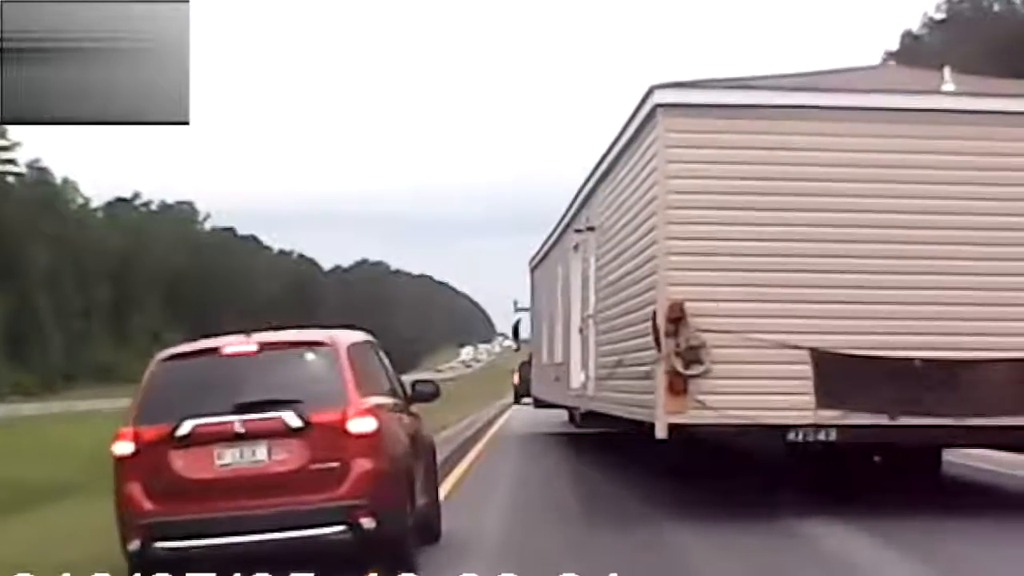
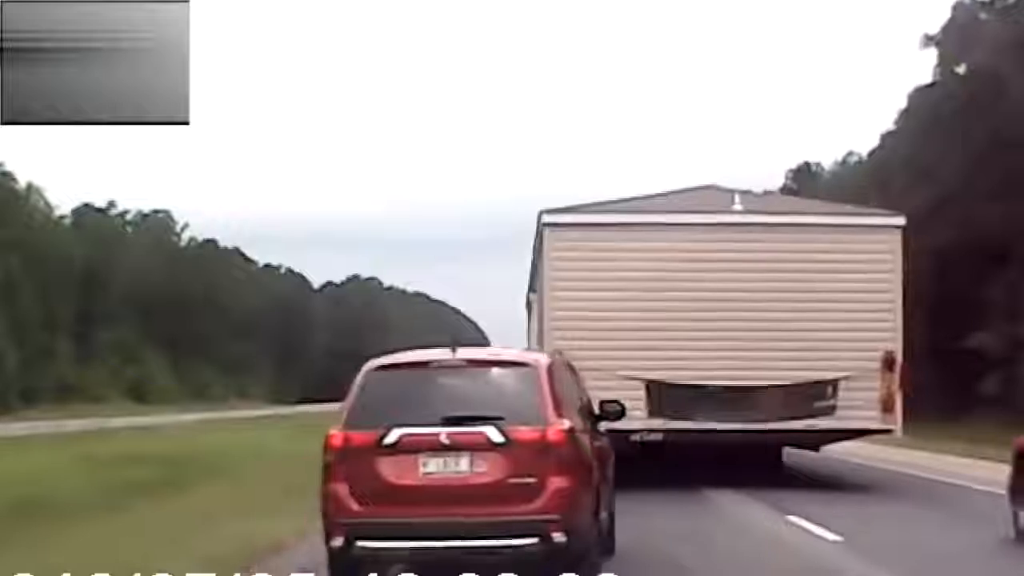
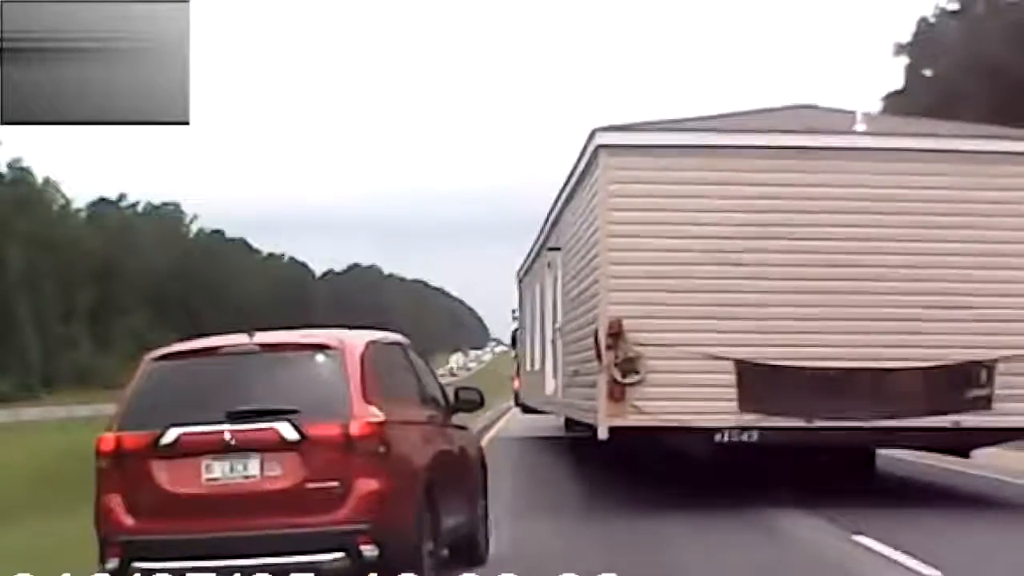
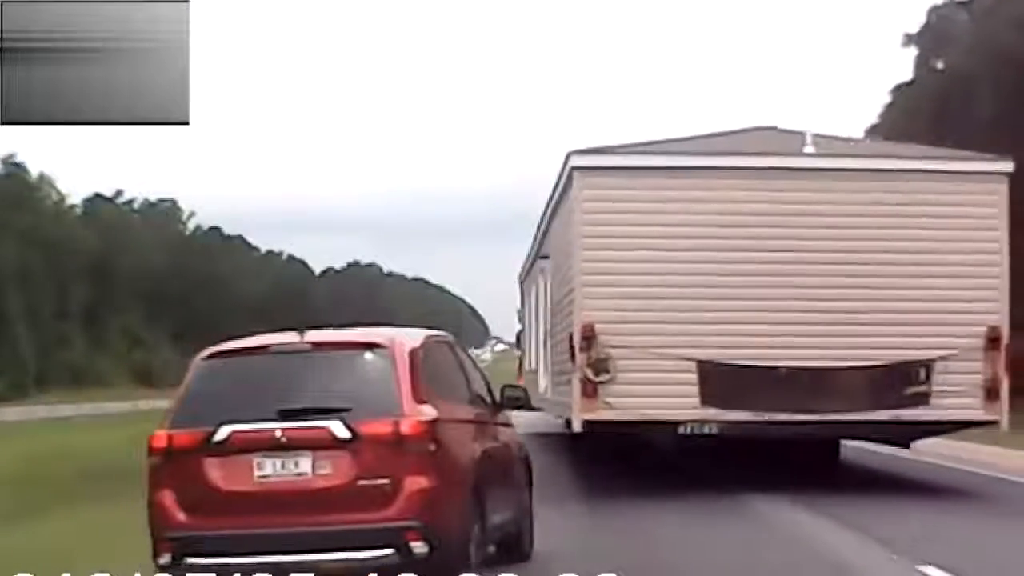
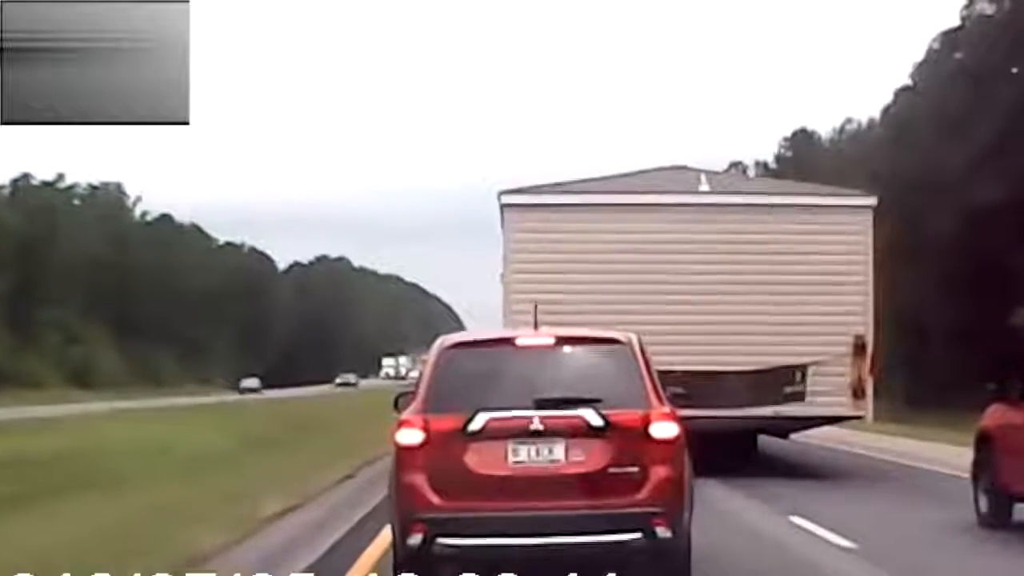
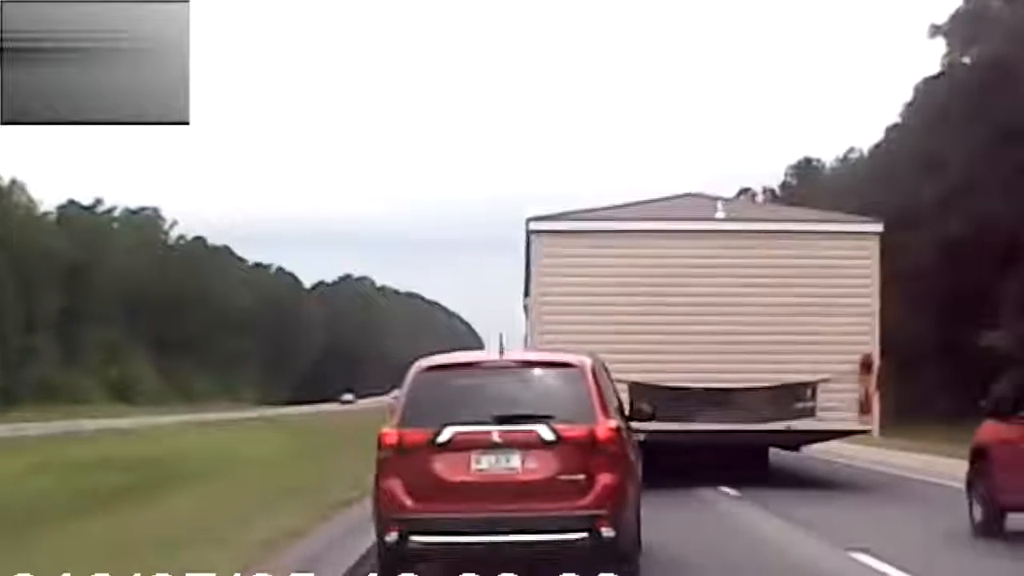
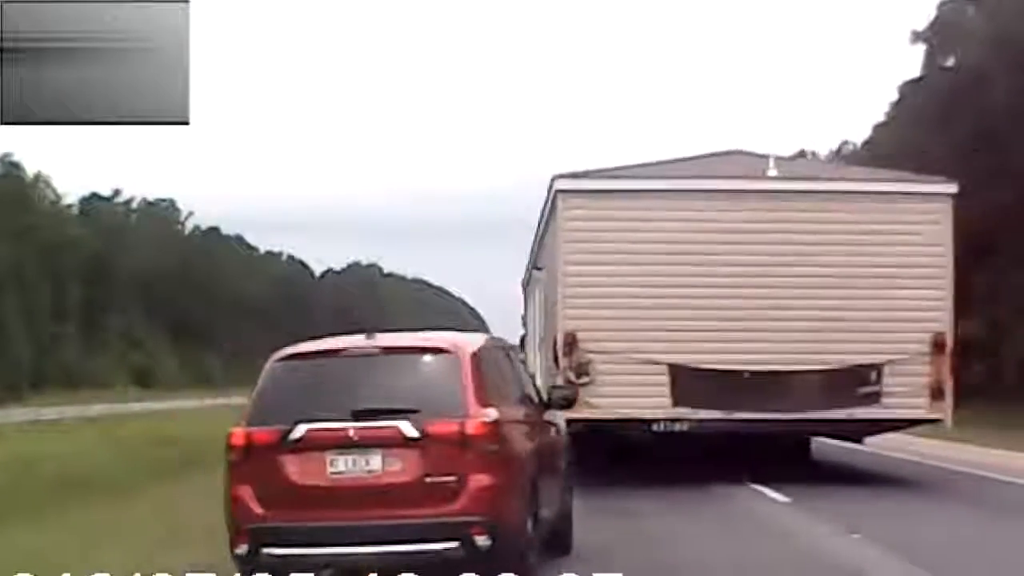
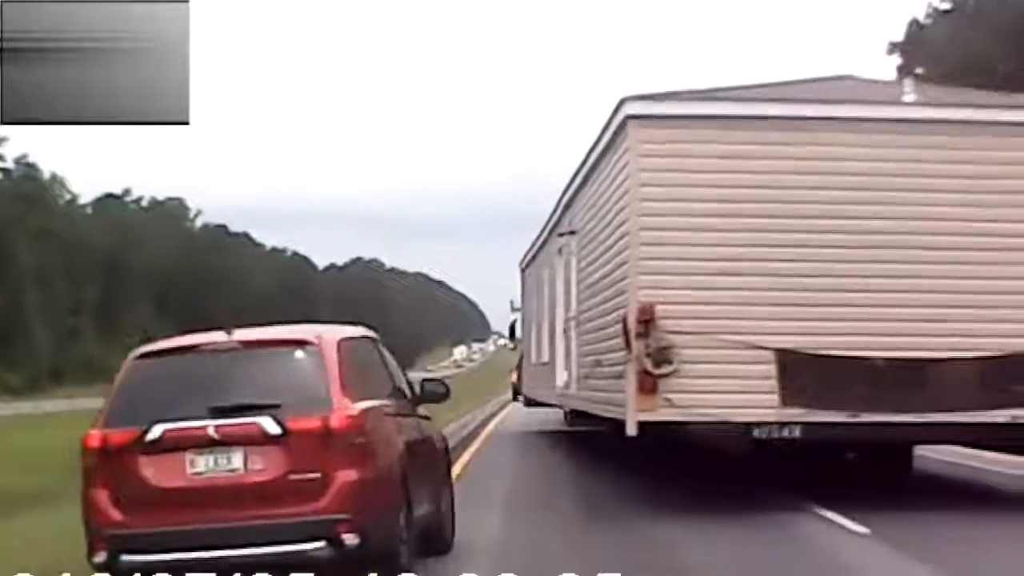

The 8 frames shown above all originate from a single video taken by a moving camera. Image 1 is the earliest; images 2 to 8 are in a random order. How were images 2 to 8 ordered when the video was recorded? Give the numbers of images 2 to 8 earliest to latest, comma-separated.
8, 3, 4, 7, 2, 6, 5
